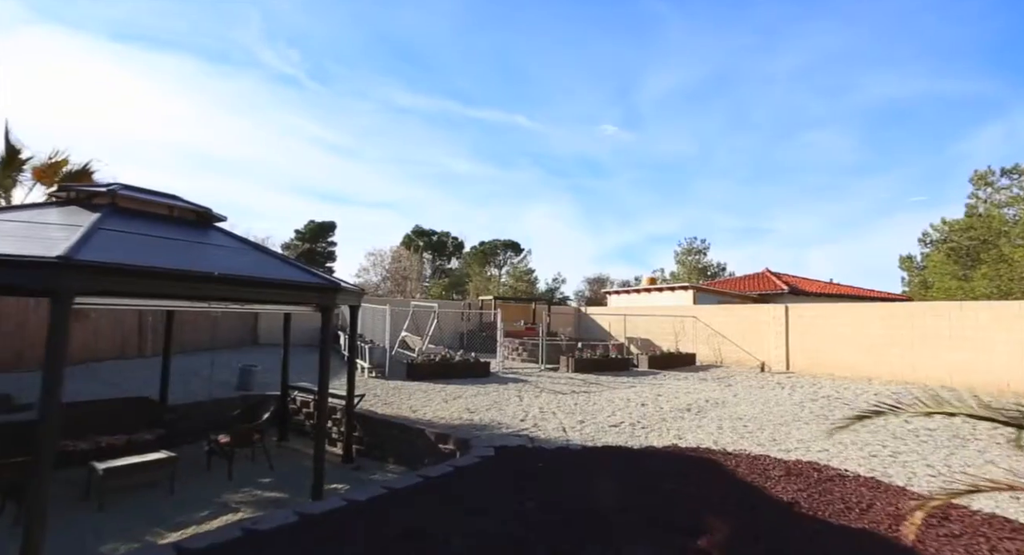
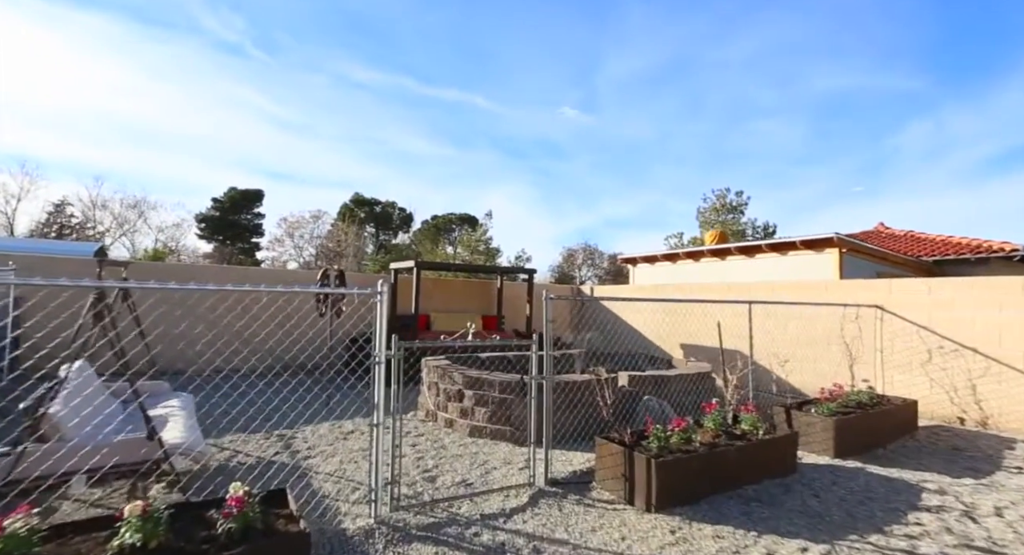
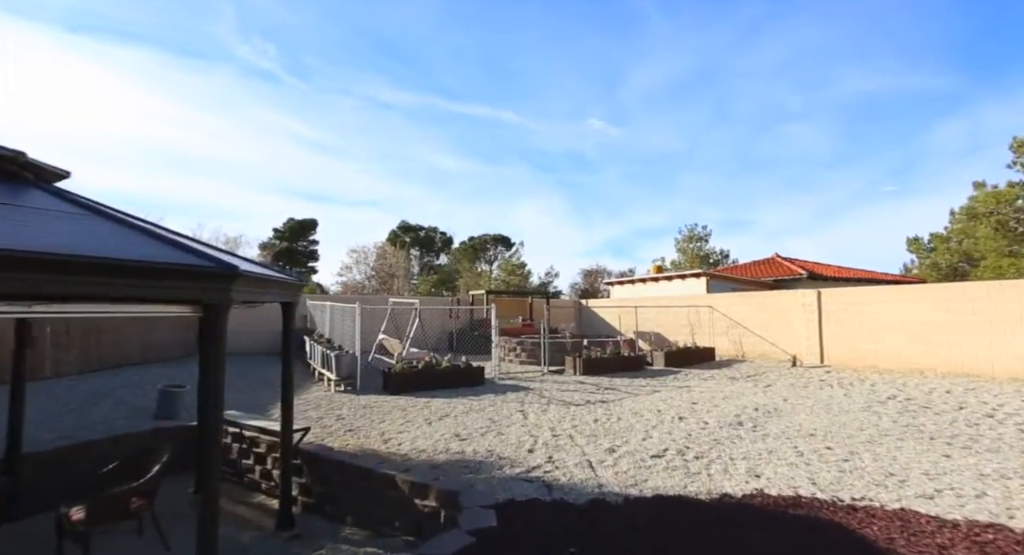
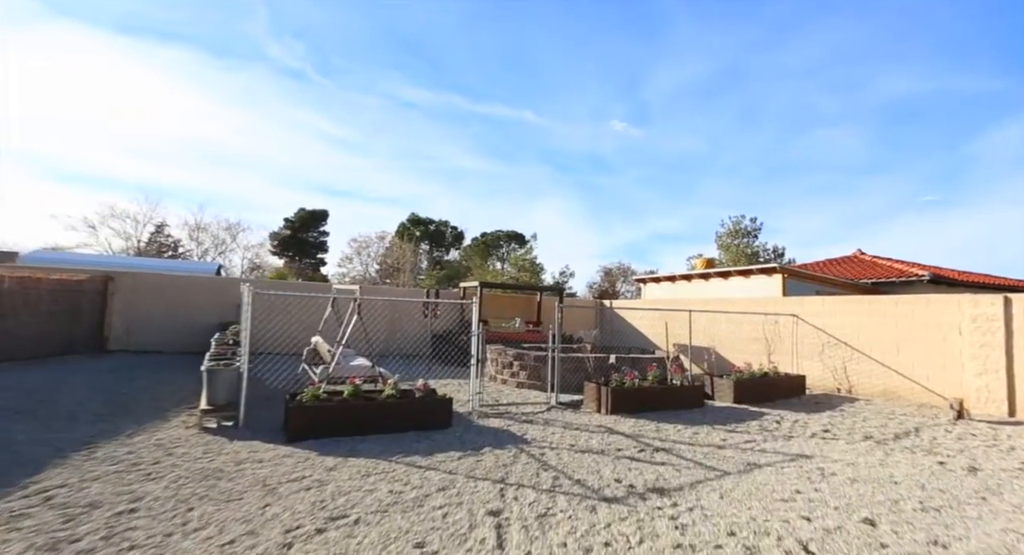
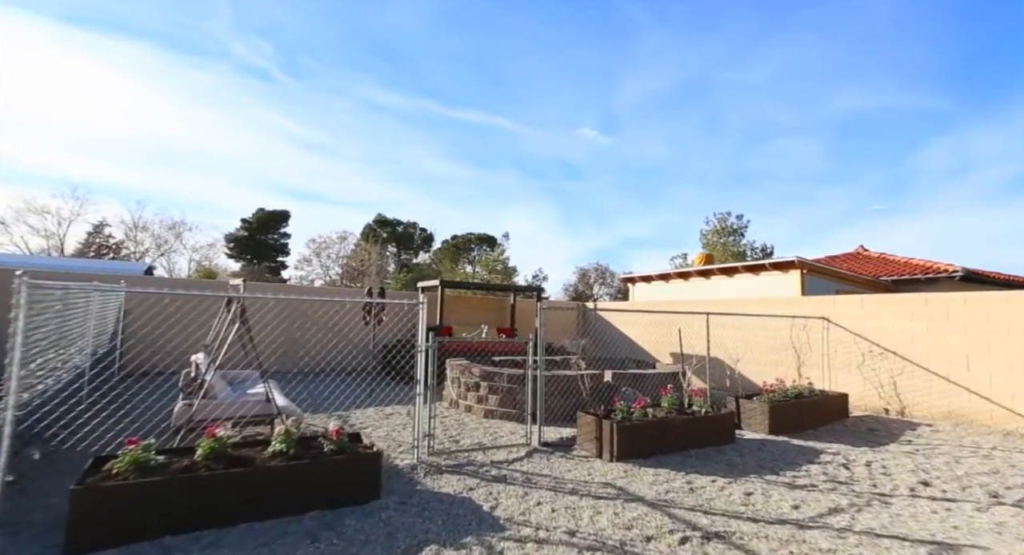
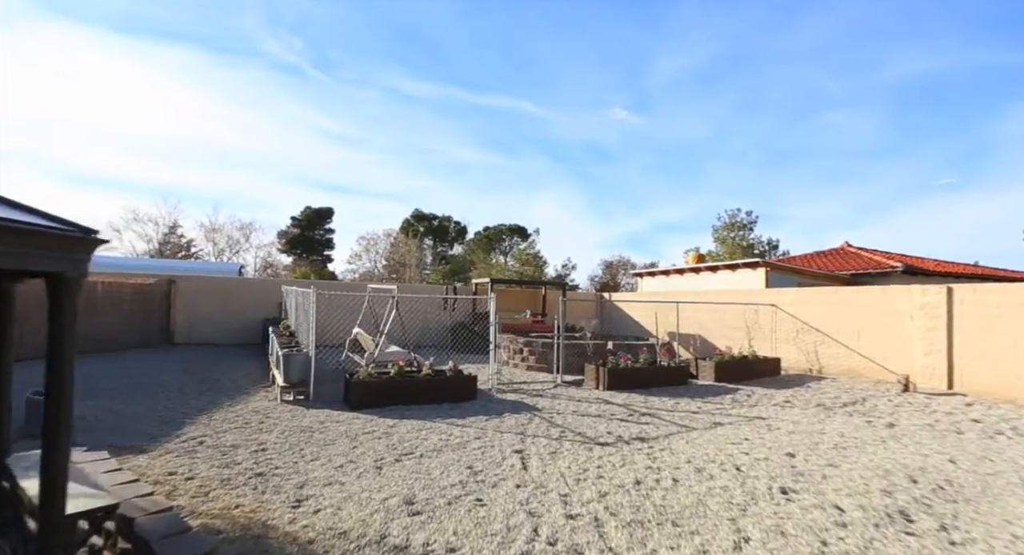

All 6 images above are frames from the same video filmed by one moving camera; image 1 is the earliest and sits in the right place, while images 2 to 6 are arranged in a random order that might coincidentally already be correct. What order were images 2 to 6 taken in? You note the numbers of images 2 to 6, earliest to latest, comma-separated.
3, 6, 4, 5, 2
